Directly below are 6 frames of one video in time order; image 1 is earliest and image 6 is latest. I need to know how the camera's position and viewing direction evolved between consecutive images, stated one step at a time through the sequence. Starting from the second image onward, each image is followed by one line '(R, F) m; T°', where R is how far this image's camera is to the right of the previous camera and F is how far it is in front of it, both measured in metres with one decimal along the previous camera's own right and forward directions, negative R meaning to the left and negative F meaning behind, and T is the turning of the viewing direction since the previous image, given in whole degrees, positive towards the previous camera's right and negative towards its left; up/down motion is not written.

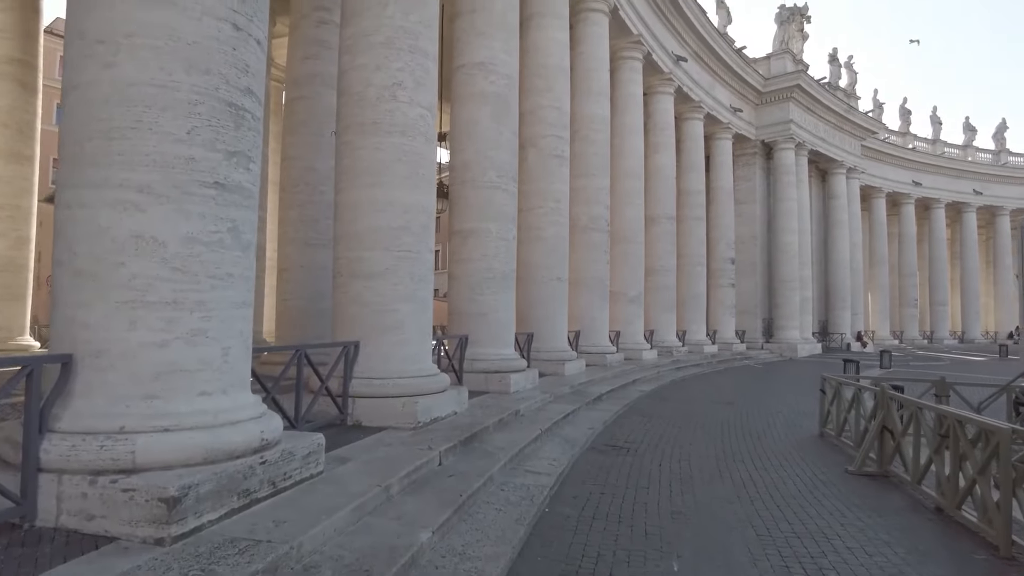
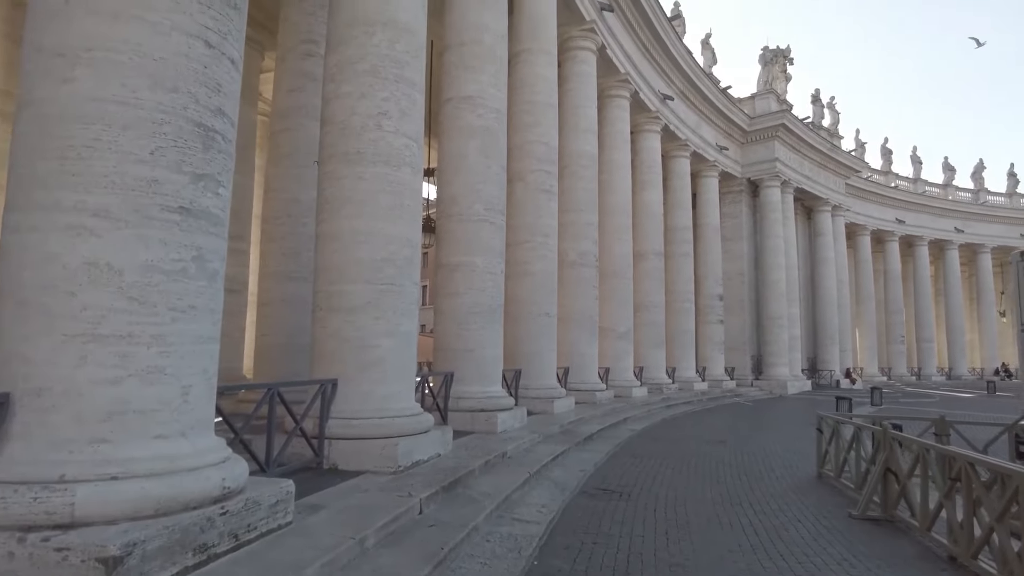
(0.0, +0.3) m; +1°
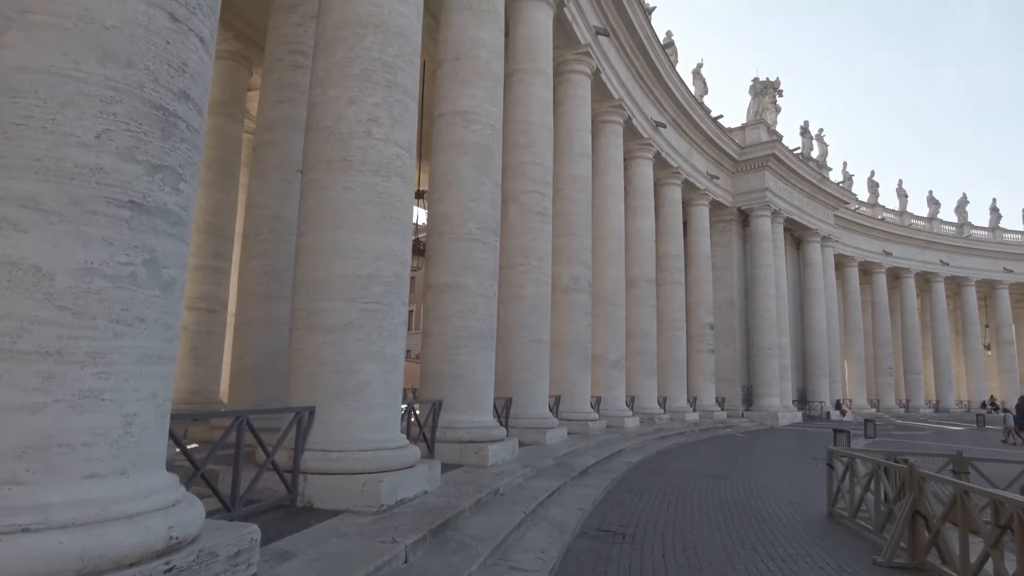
(-0.1, +0.7) m; +1°
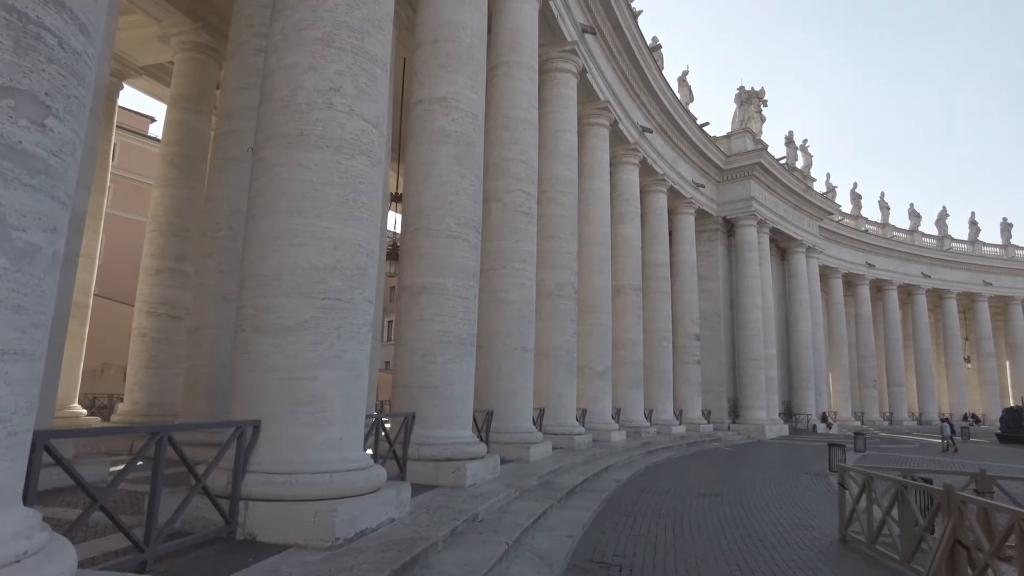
(0.0, +1.1) m; +2°
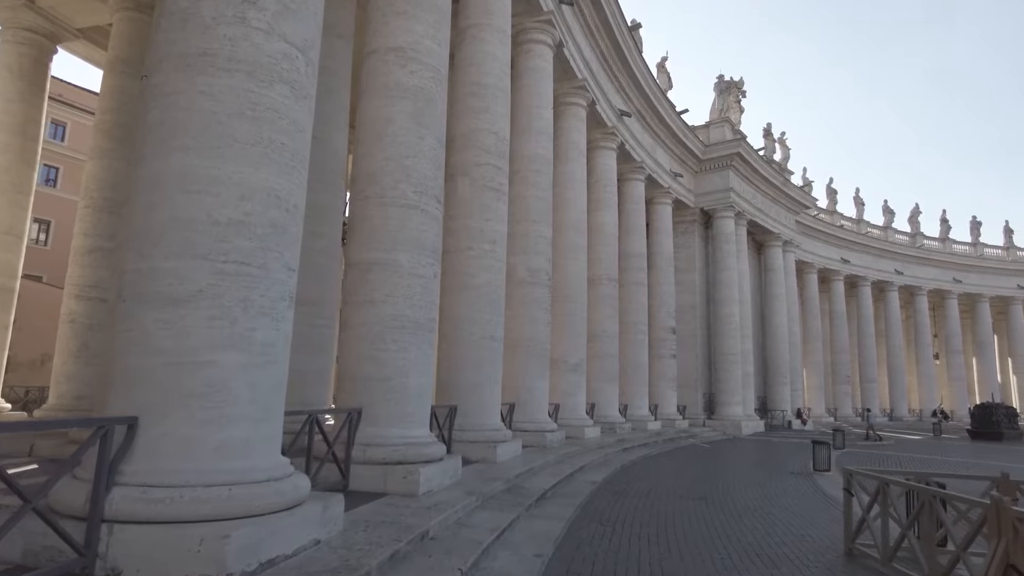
(+0.1, +1.4) m; +2°
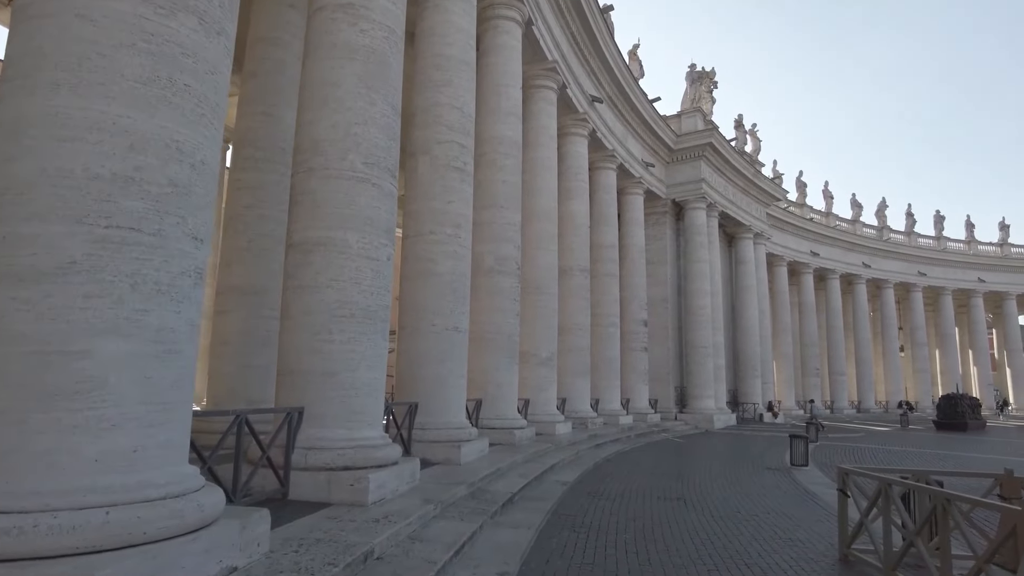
(+0.1, +1.0) m; +2°
